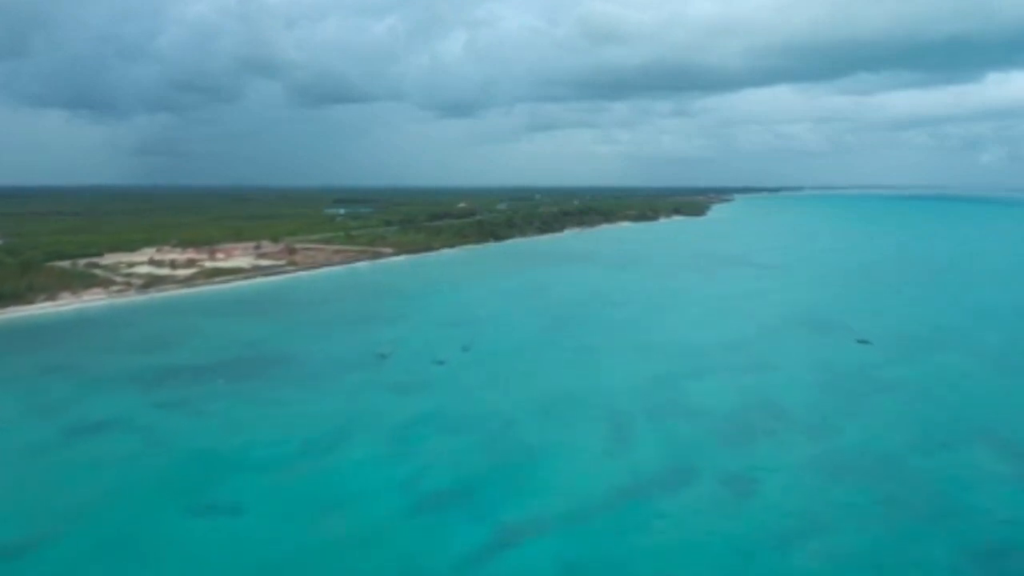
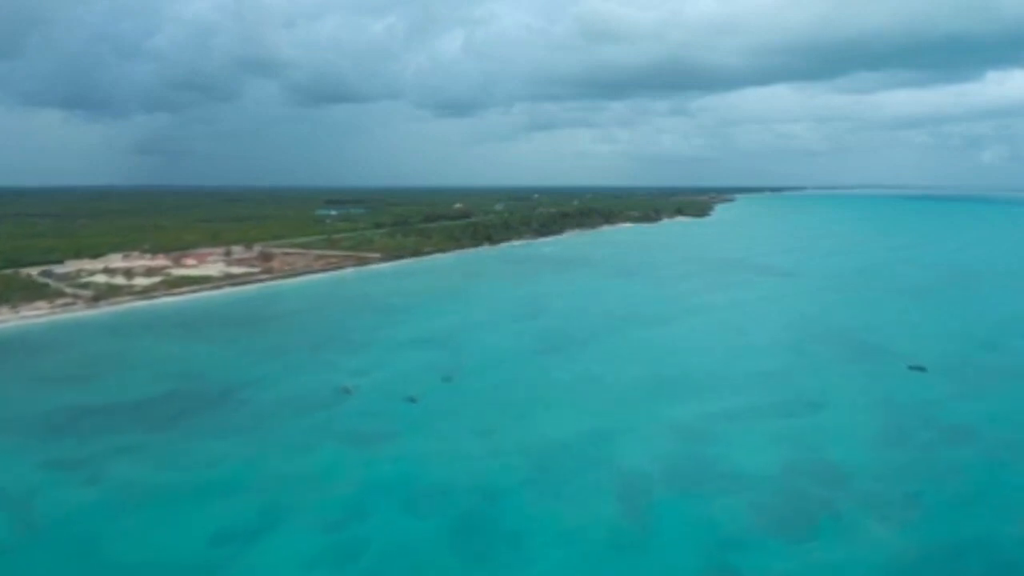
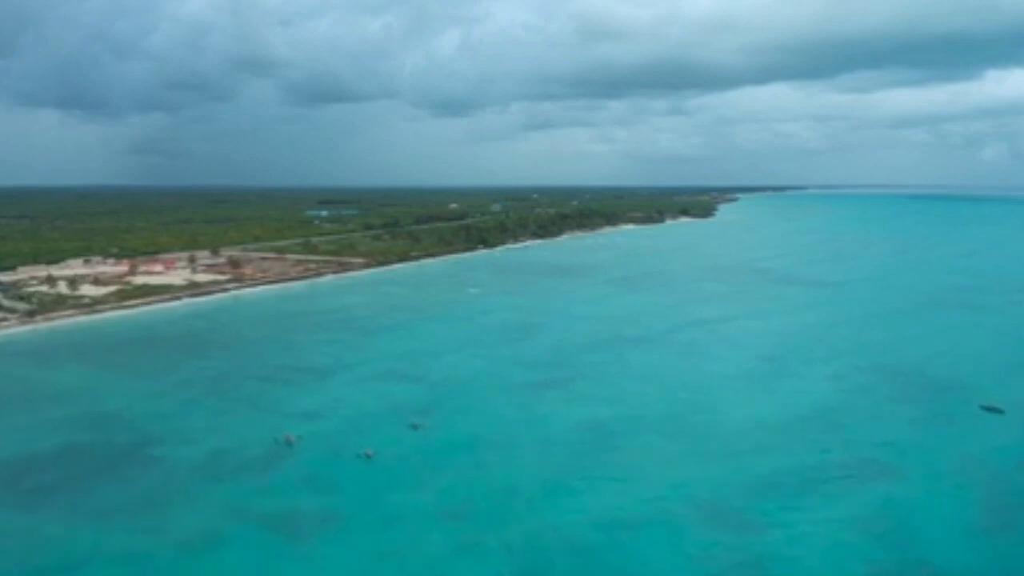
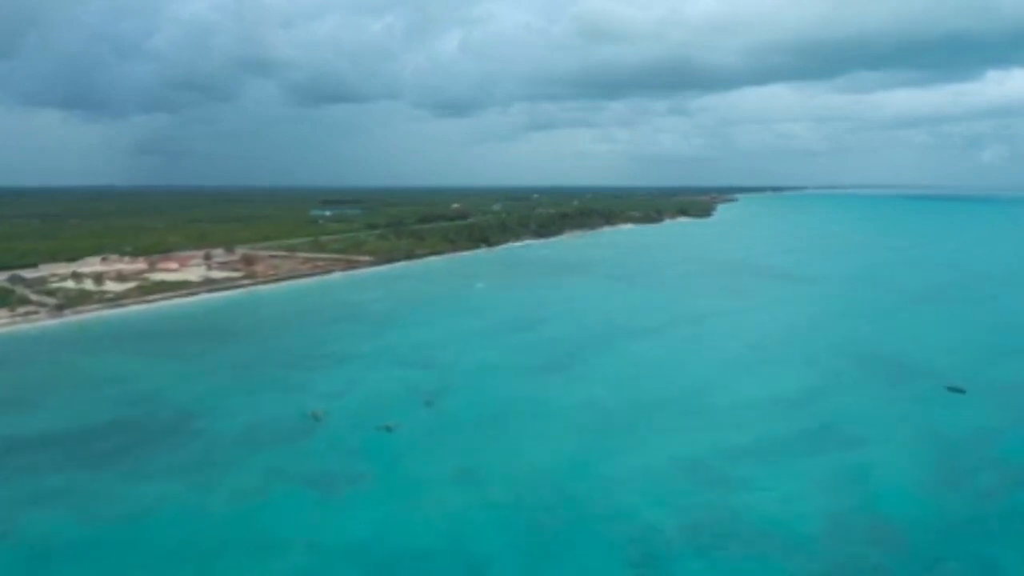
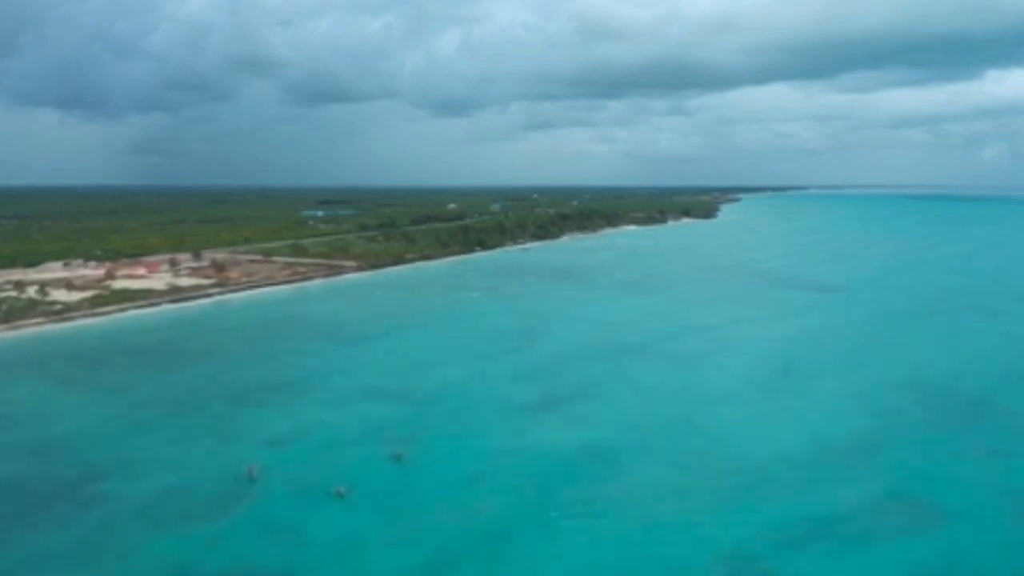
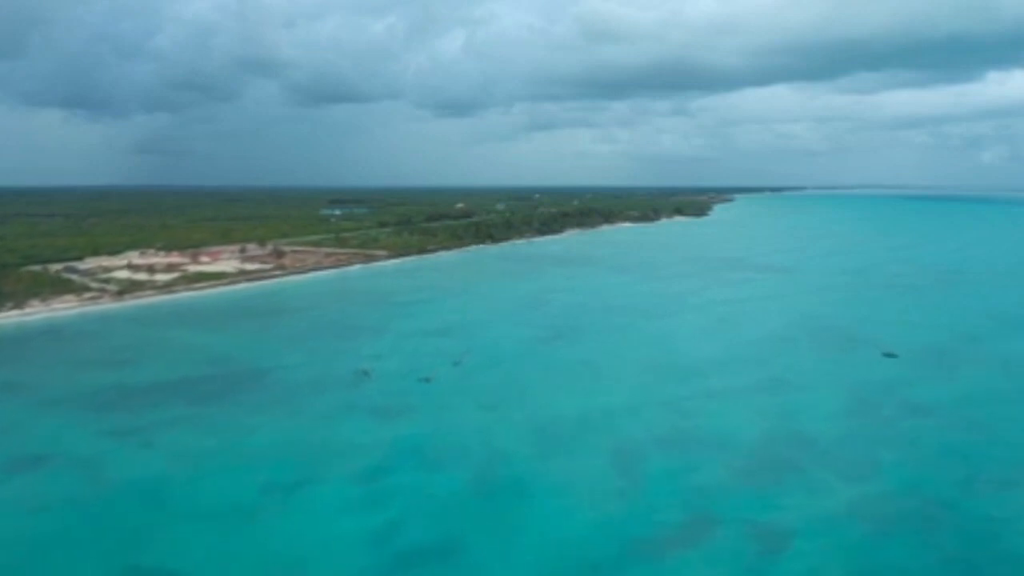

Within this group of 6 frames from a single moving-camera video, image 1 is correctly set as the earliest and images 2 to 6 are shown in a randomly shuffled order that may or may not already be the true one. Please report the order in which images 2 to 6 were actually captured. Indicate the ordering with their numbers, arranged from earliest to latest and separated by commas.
6, 2, 4, 3, 5
